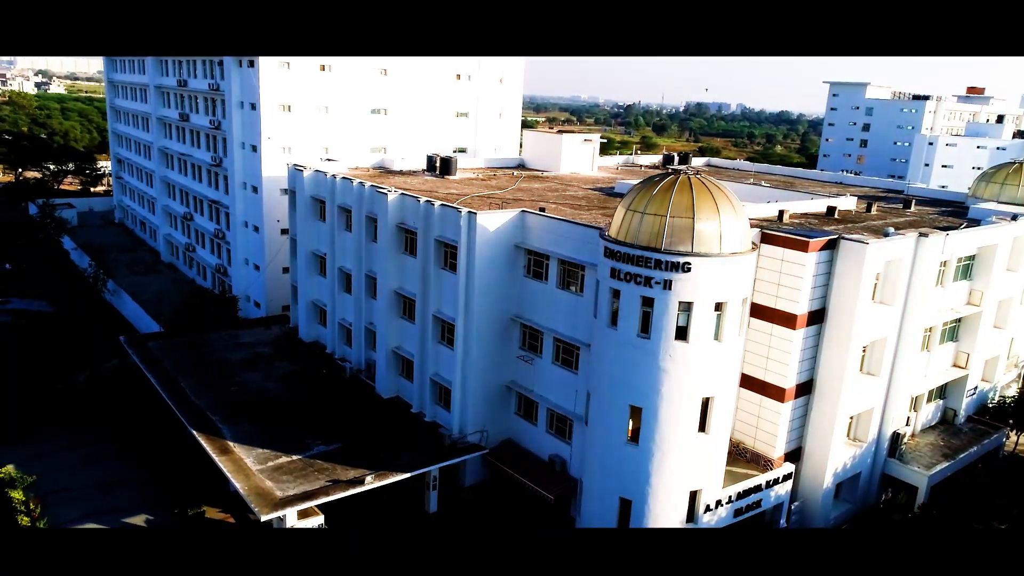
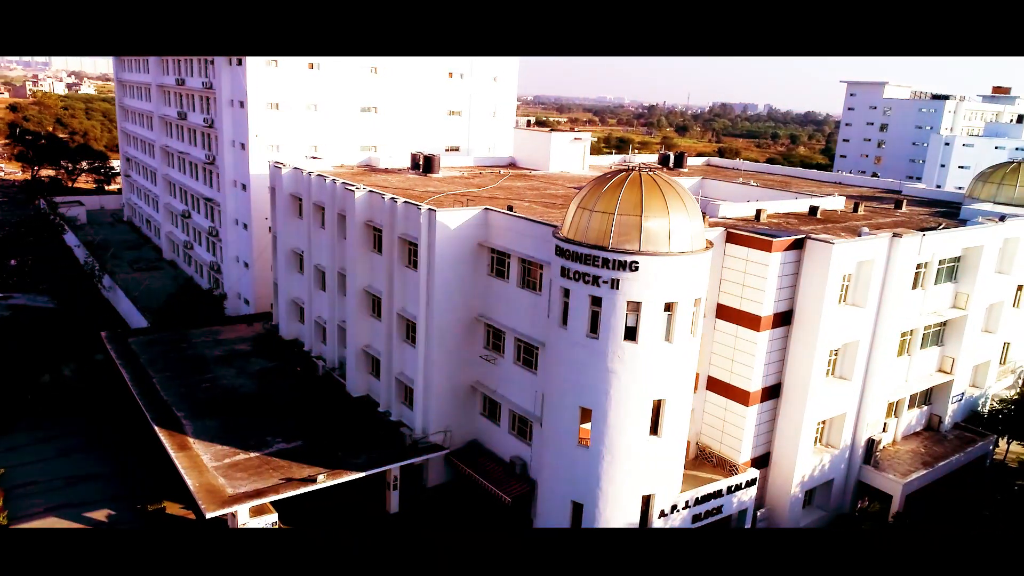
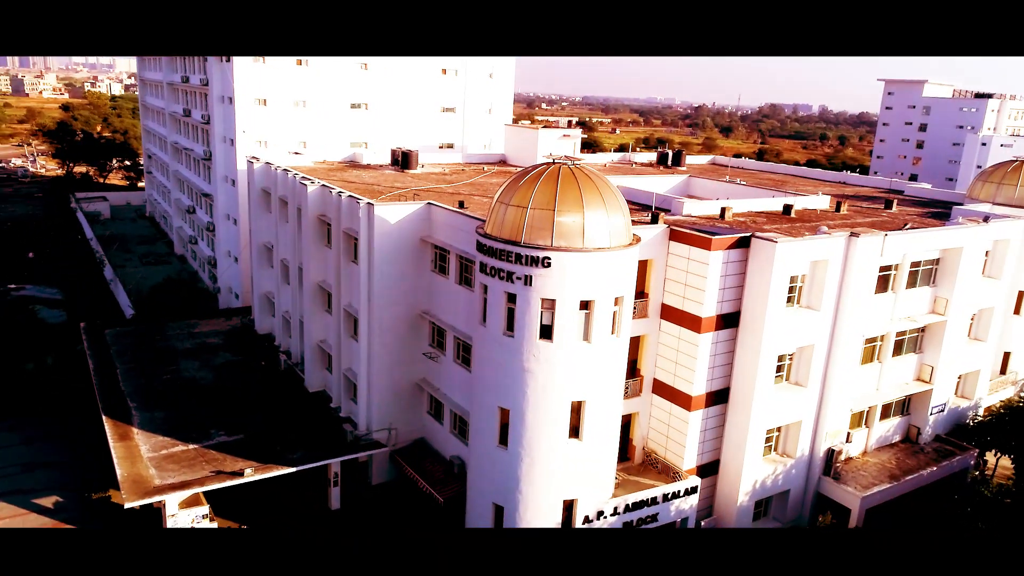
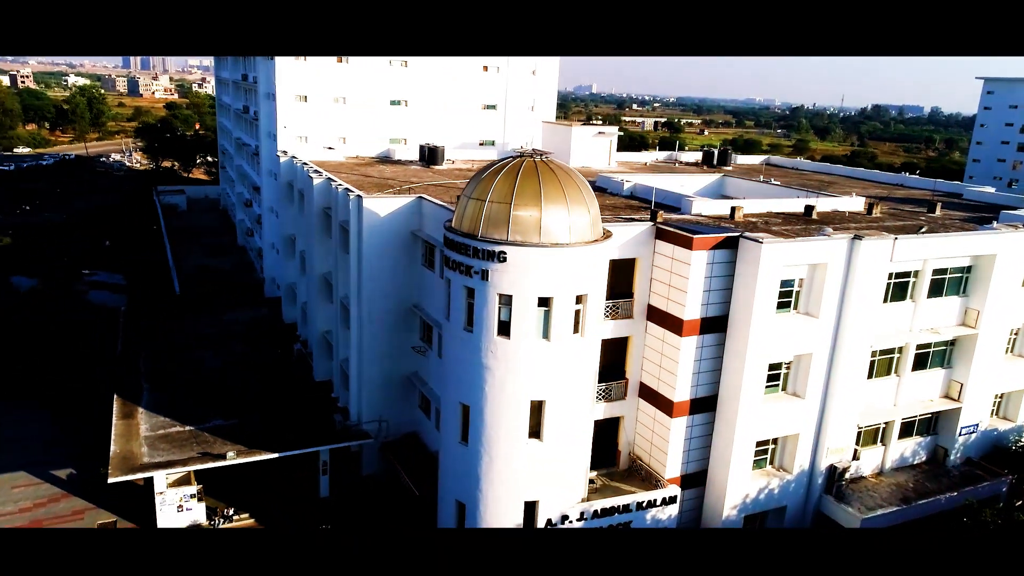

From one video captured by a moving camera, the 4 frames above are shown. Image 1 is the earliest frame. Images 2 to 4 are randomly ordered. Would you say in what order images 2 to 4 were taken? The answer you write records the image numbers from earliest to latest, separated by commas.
2, 3, 4
